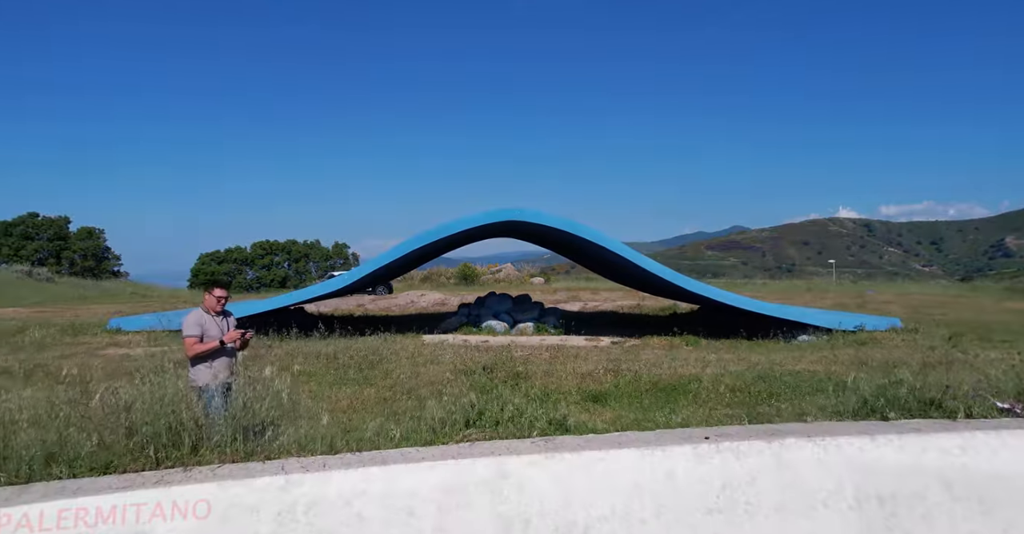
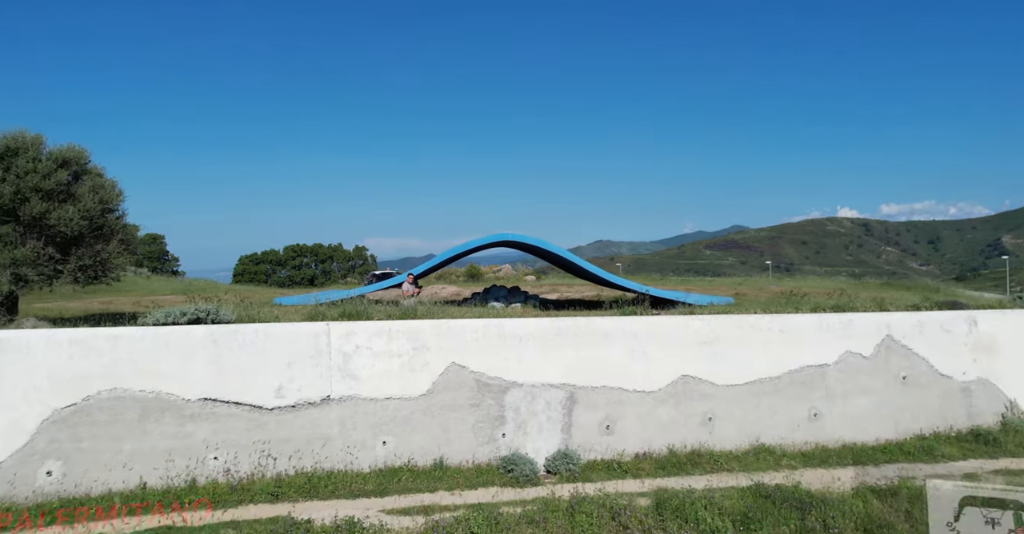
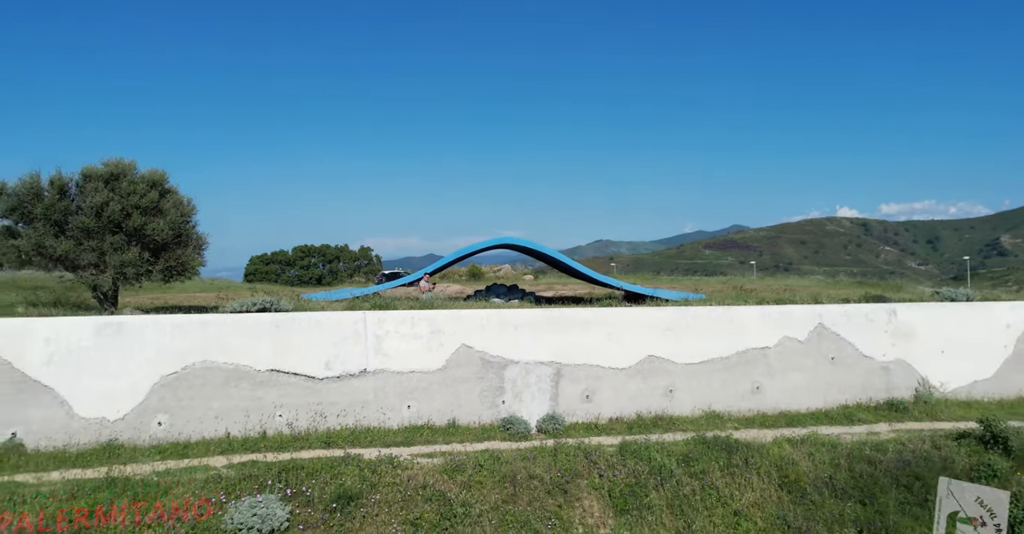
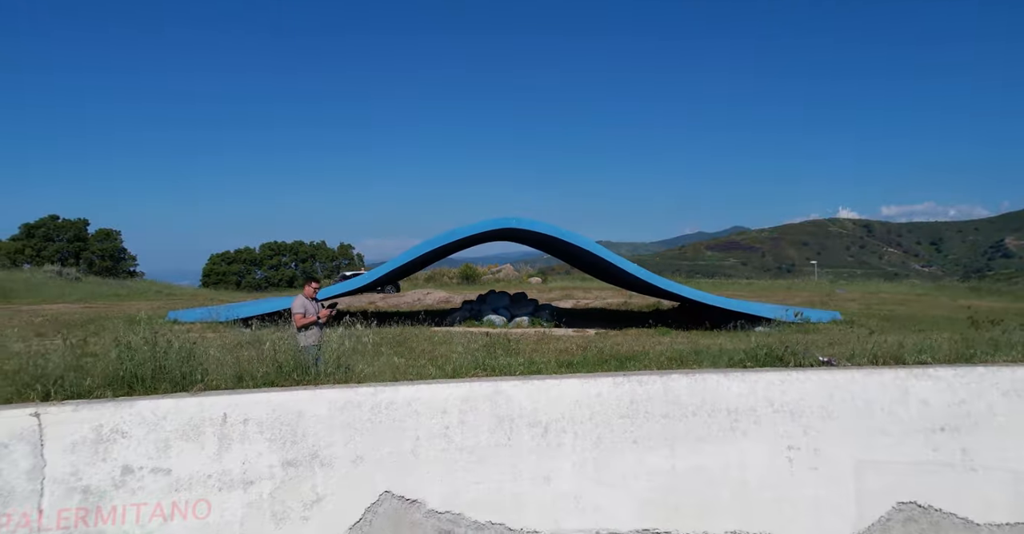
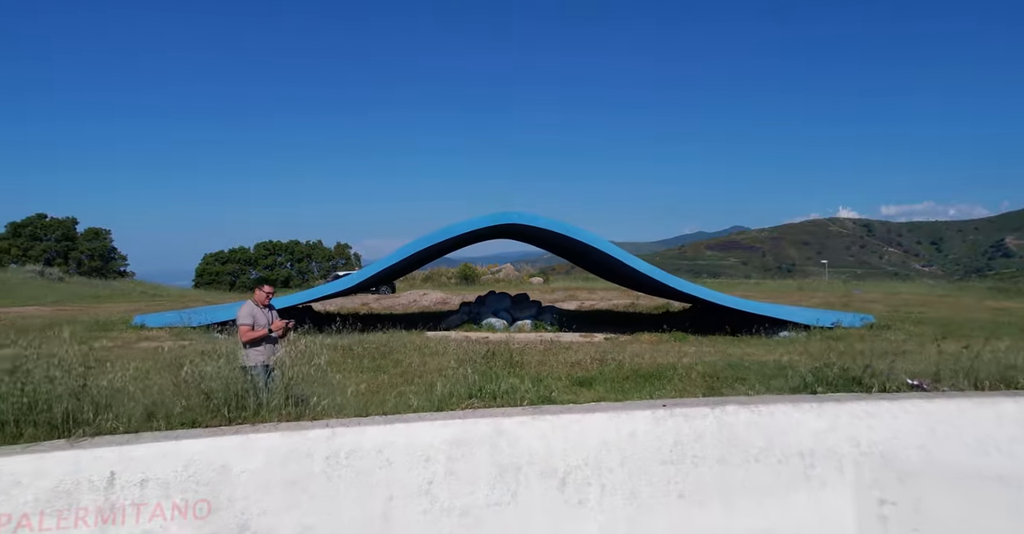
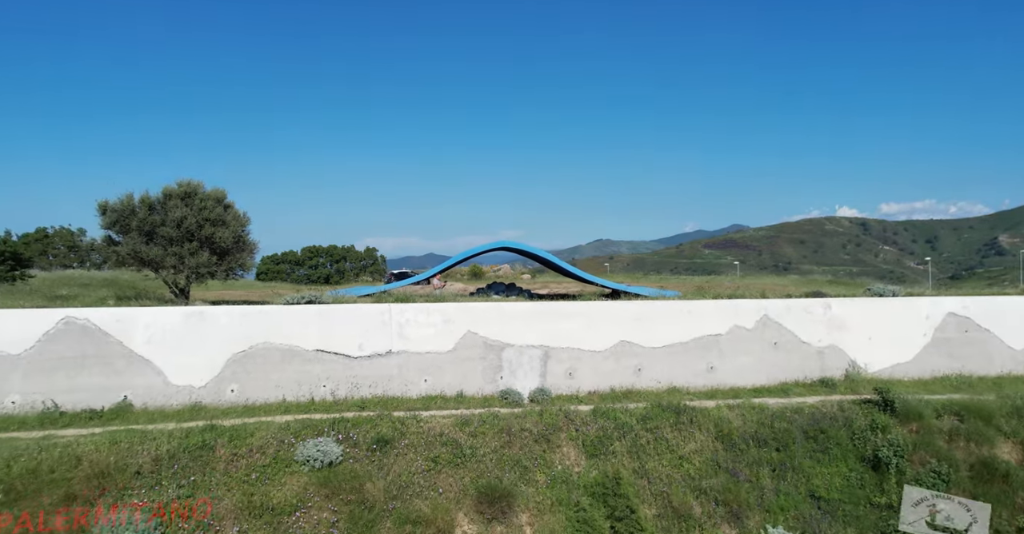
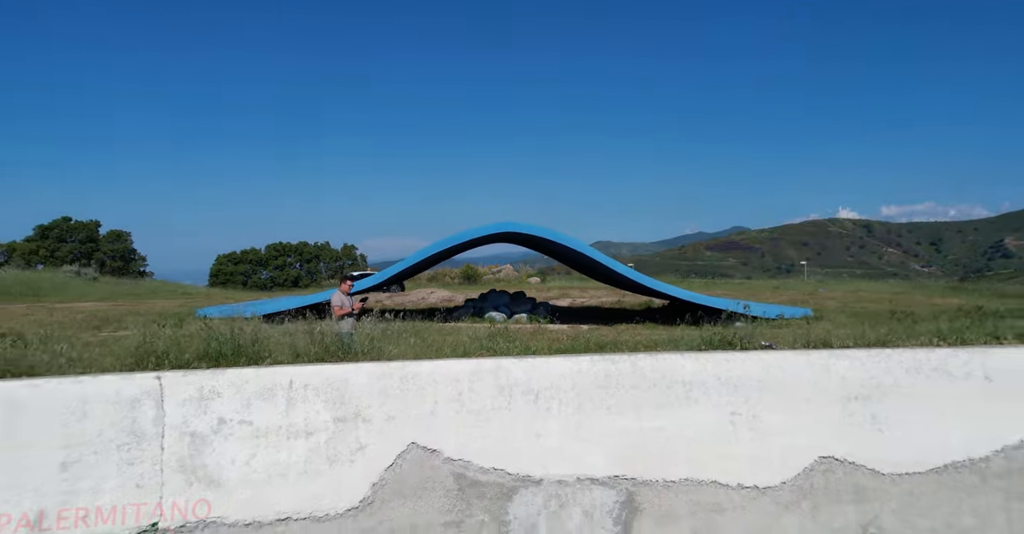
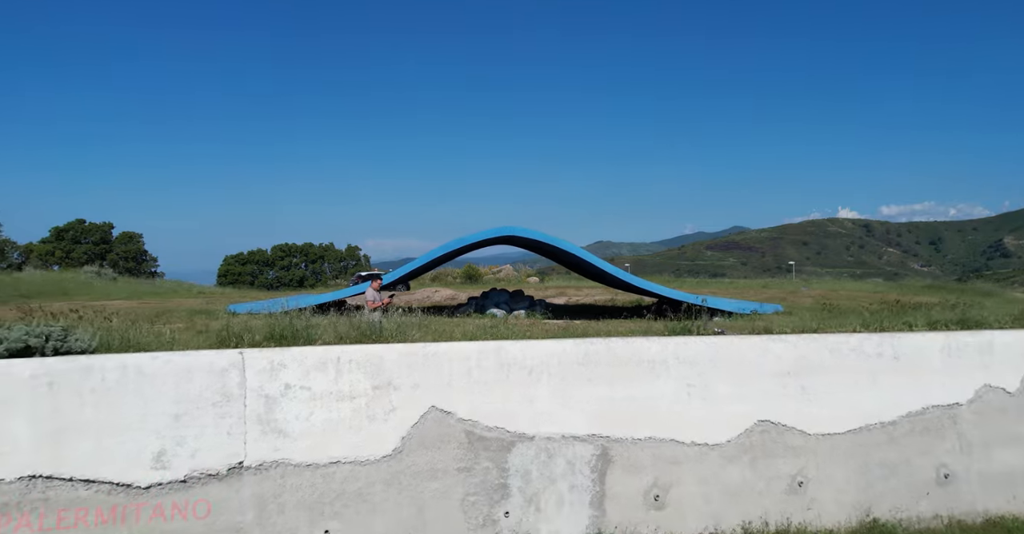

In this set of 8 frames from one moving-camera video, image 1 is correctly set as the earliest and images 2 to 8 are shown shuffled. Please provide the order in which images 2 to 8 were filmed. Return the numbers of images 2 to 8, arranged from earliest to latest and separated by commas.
5, 4, 7, 8, 2, 3, 6
